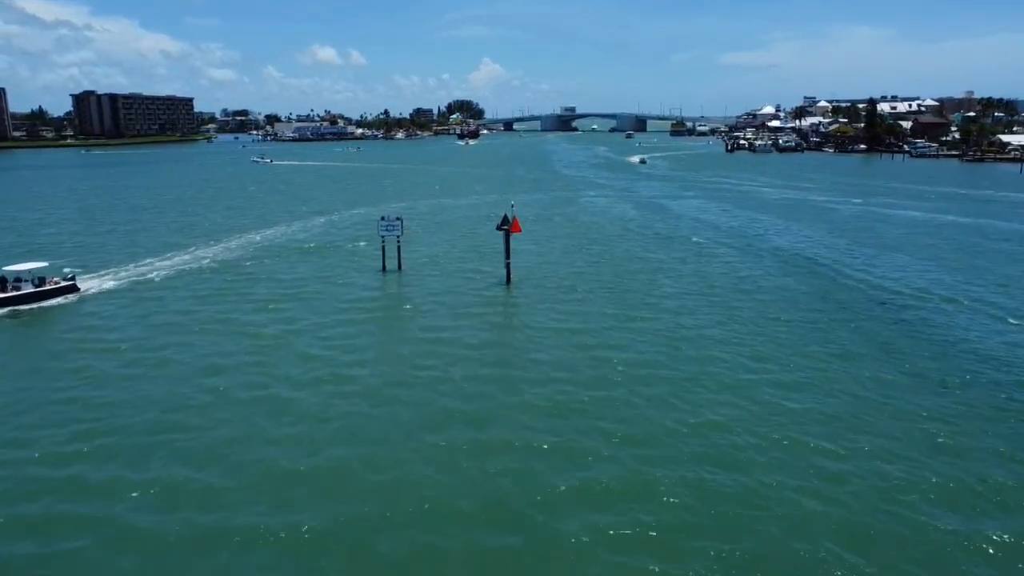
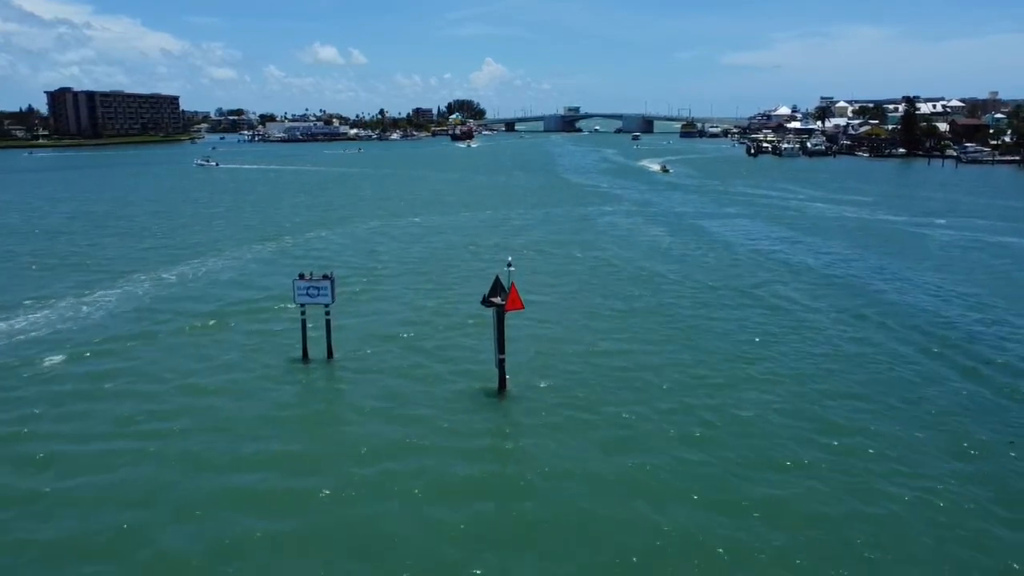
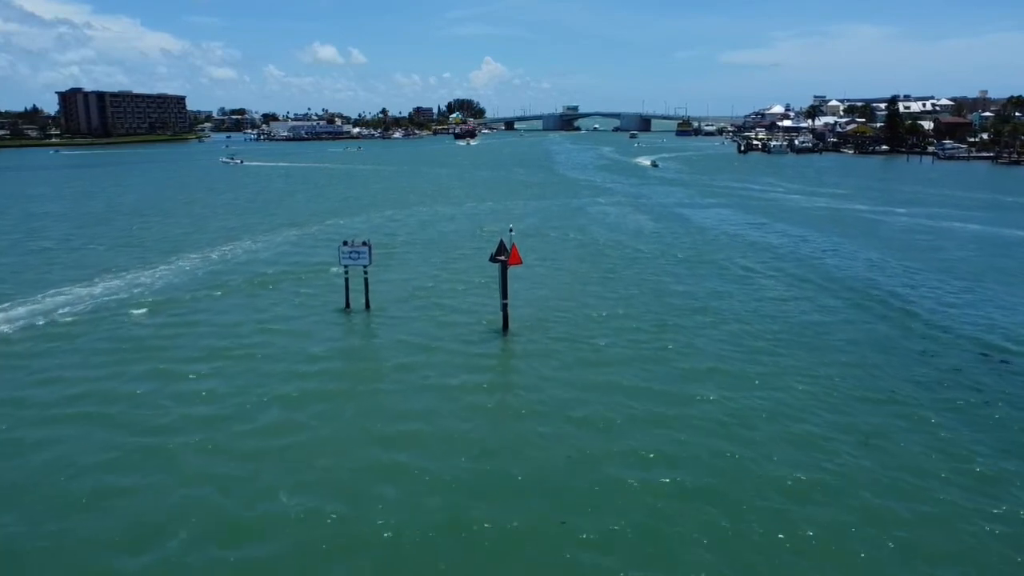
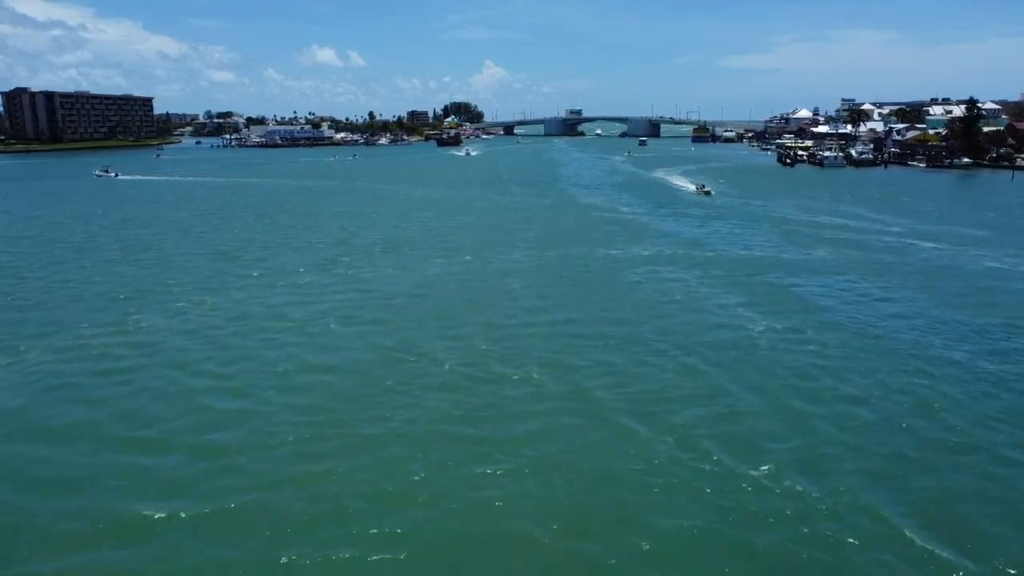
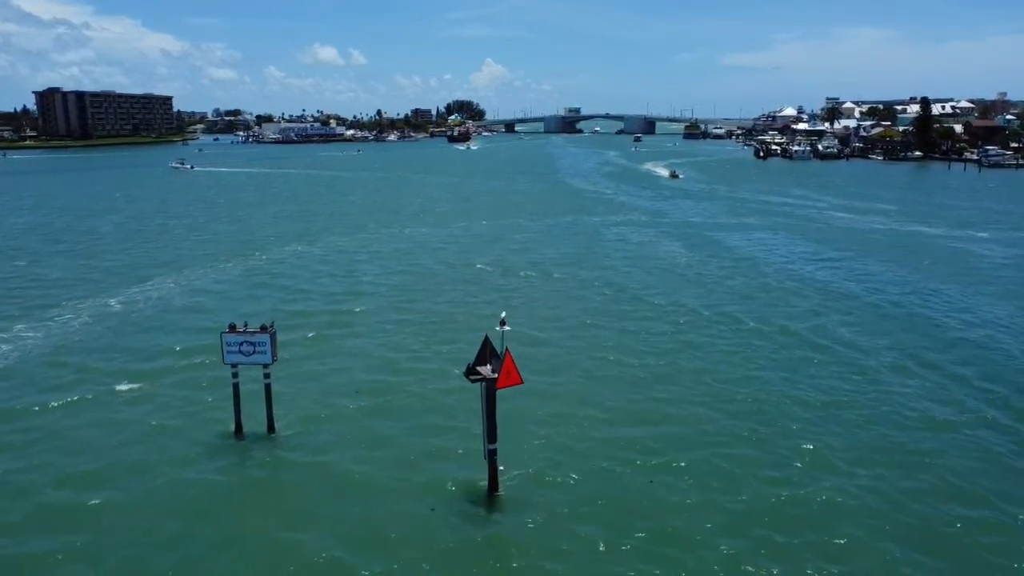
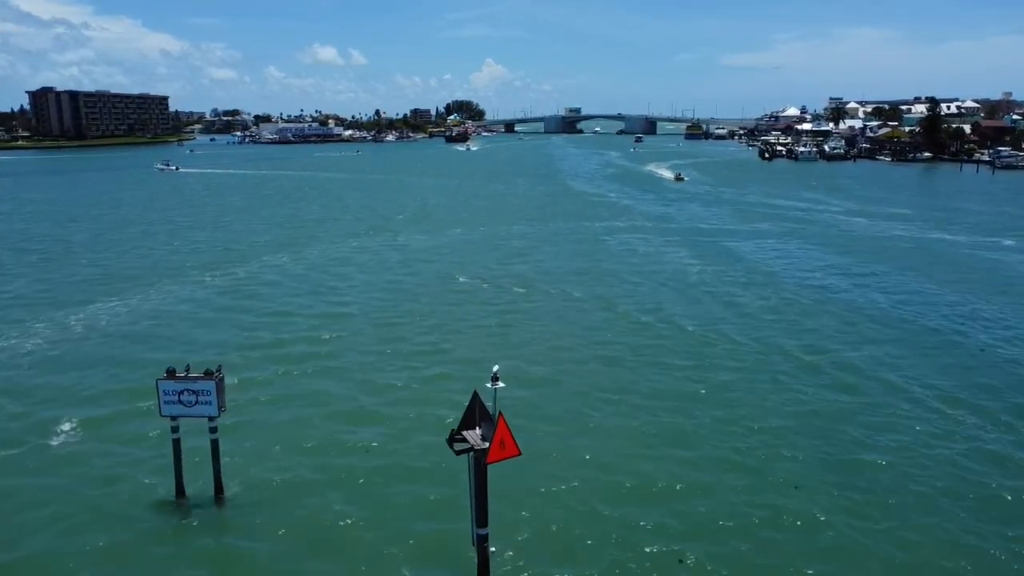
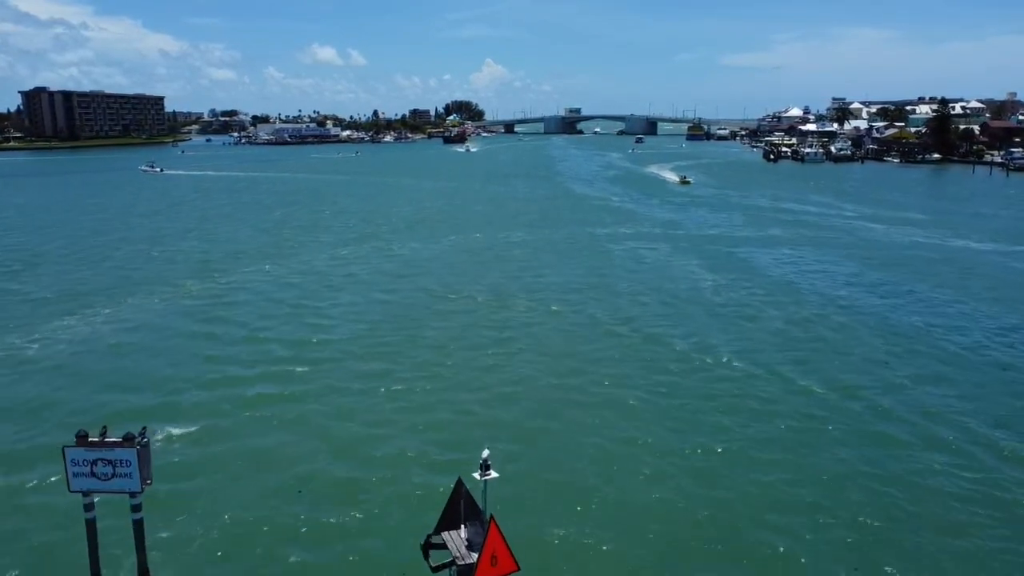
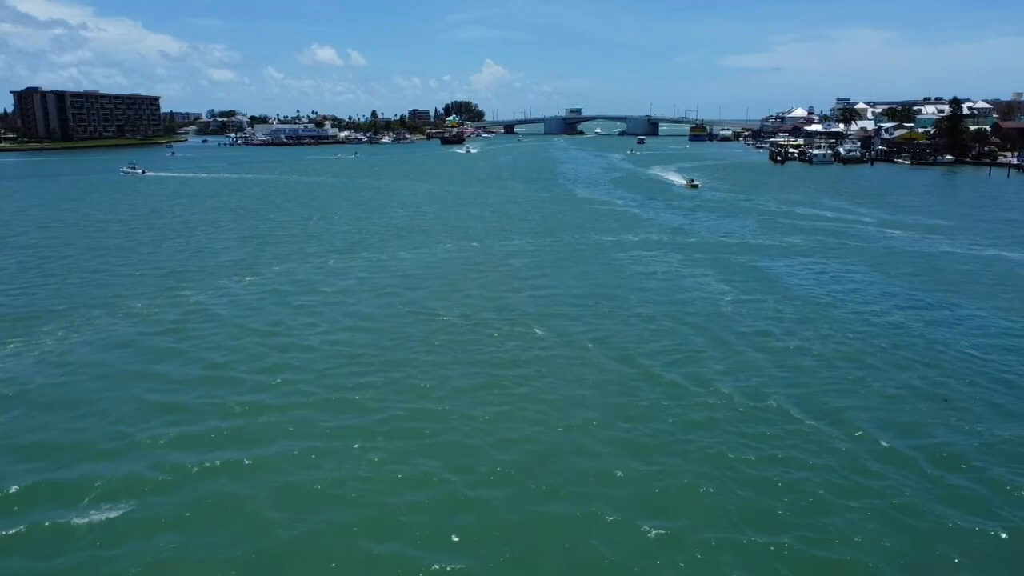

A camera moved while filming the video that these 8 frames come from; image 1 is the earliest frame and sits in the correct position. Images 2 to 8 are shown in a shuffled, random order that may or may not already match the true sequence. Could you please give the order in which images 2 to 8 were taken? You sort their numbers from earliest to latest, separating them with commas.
3, 2, 5, 6, 7, 8, 4
